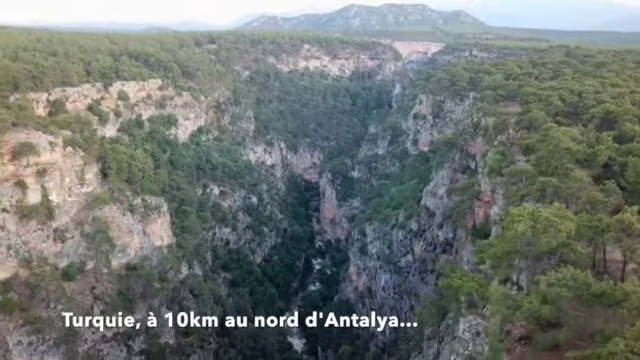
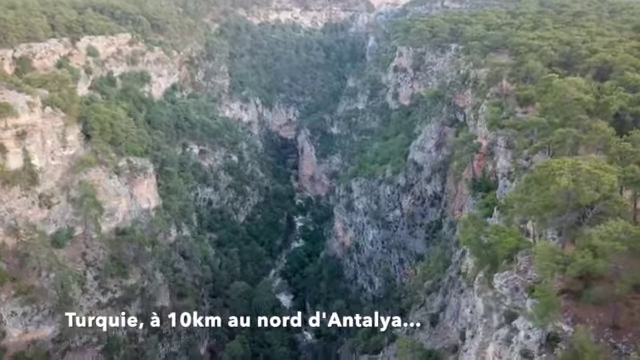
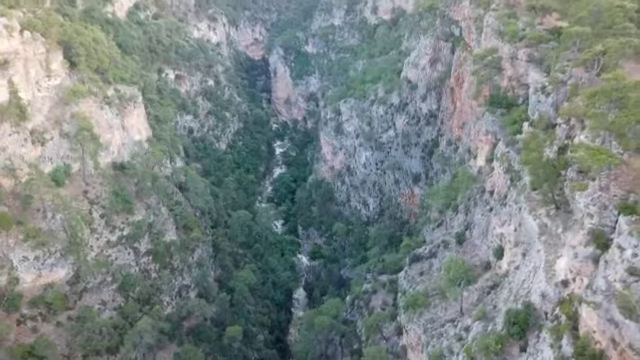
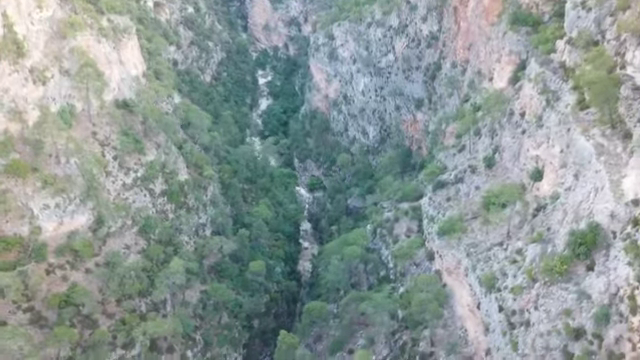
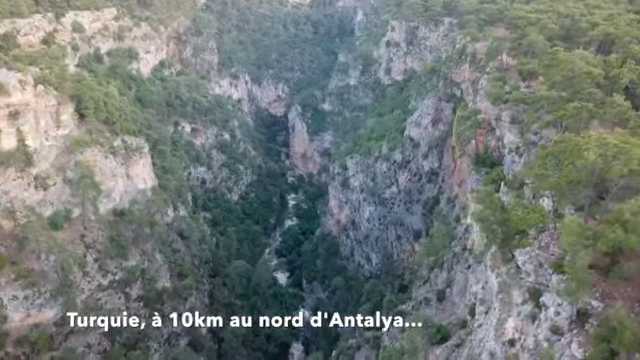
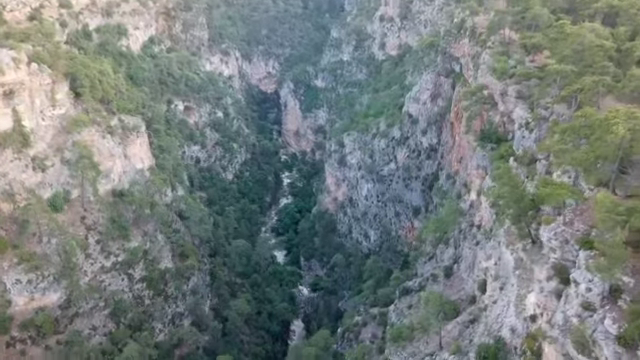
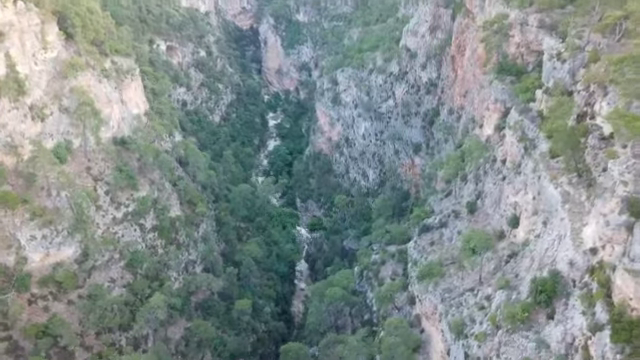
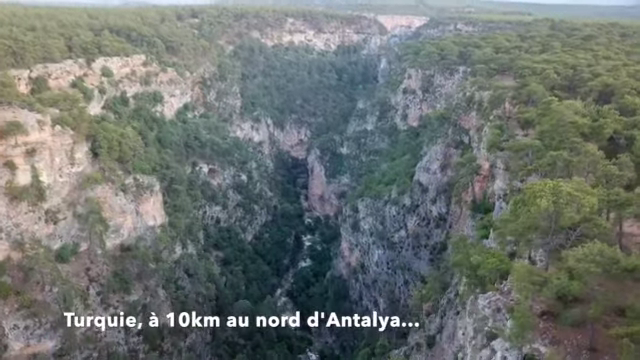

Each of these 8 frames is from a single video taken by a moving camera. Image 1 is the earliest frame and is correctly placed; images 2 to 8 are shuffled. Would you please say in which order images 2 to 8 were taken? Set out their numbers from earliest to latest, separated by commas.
8, 2, 5, 6, 3, 7, 4
